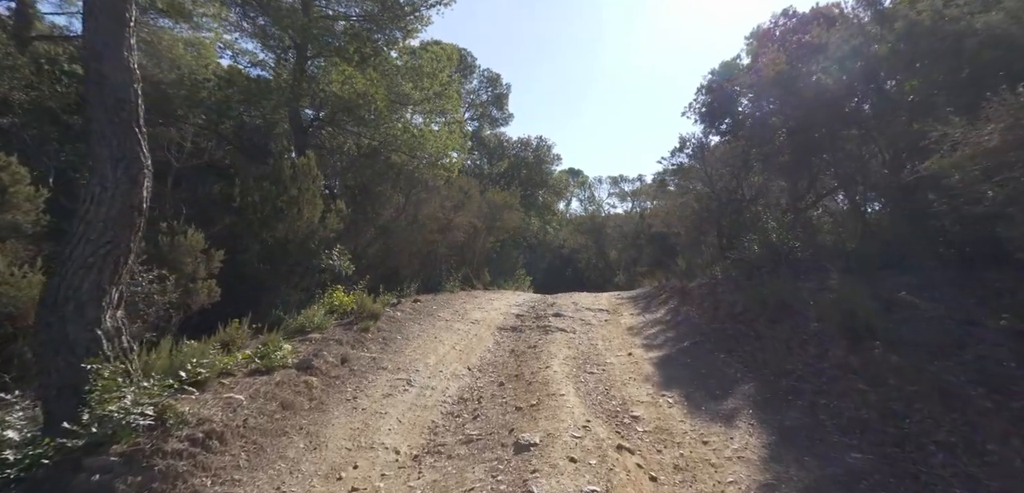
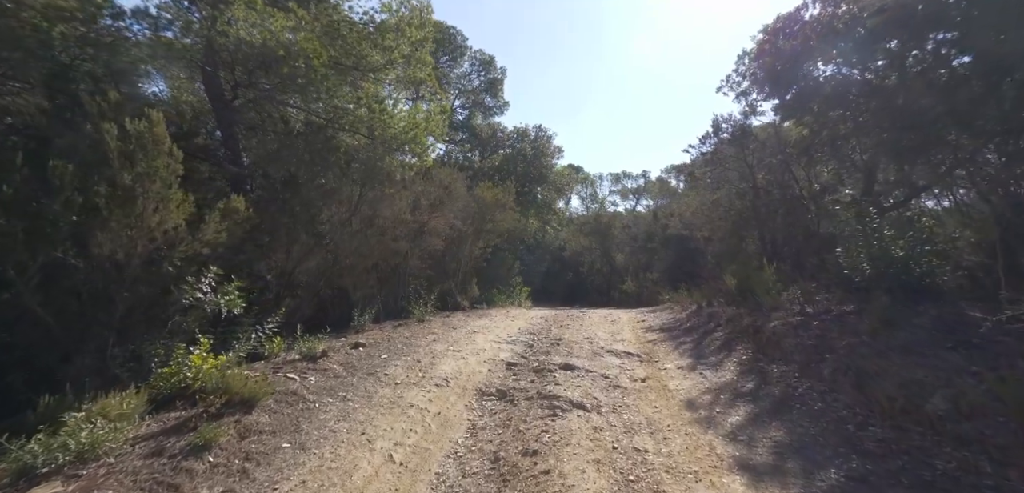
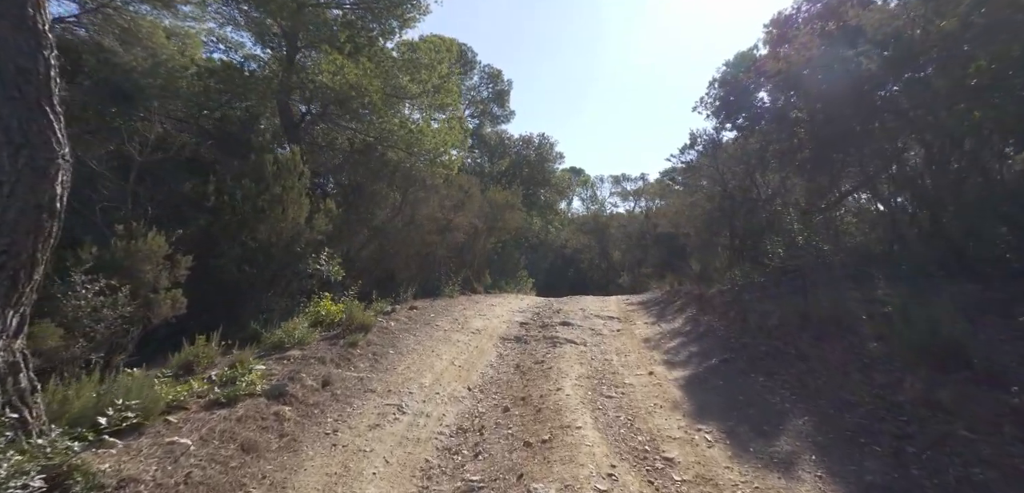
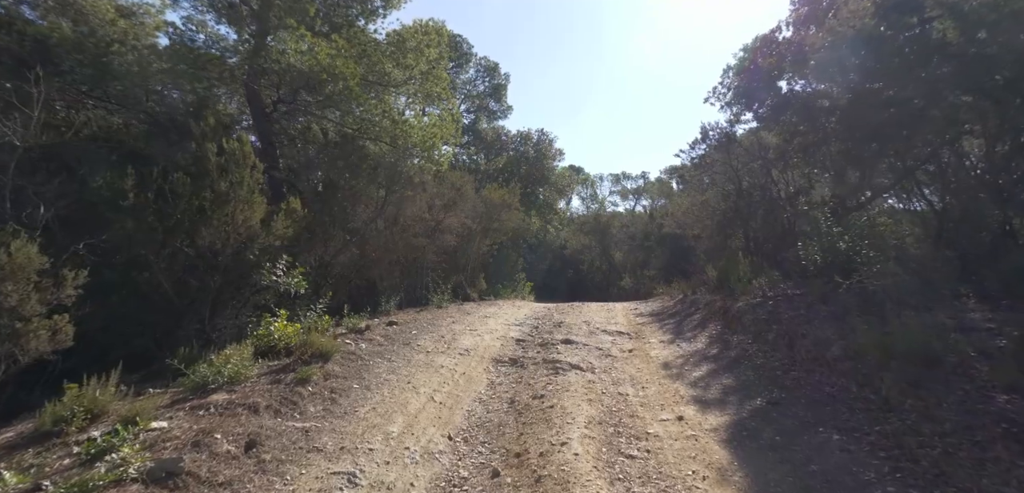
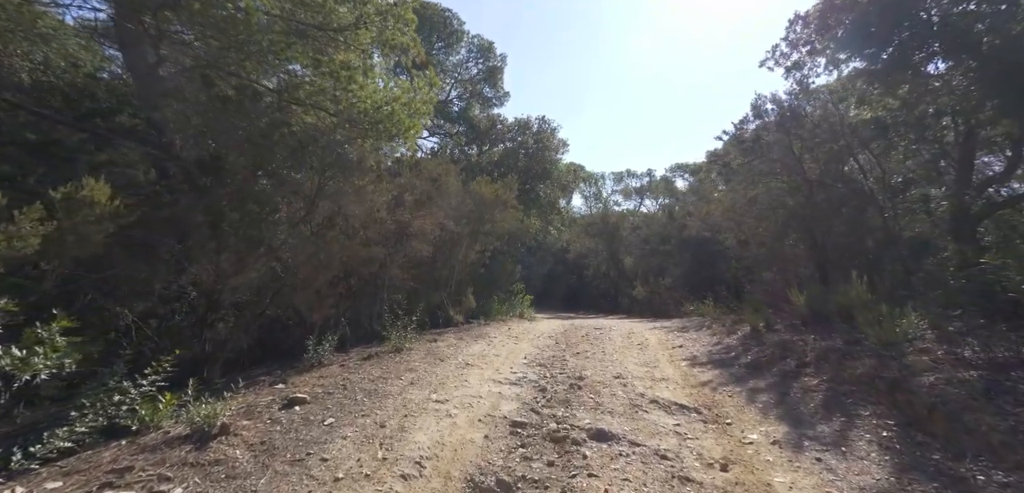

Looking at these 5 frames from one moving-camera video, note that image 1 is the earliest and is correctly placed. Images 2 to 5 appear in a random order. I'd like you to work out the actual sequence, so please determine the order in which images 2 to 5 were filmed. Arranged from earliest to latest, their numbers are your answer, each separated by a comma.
3, 4, 2, 5
